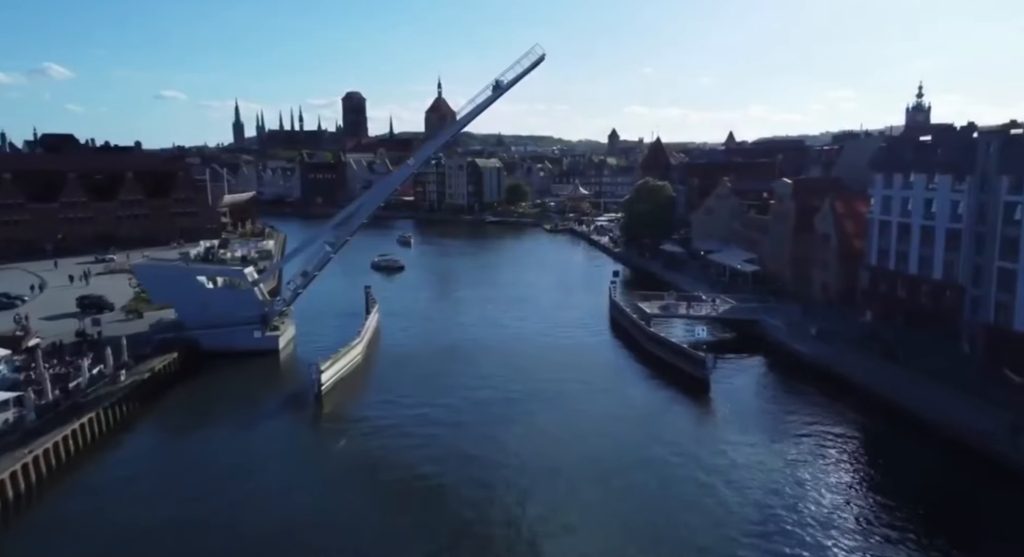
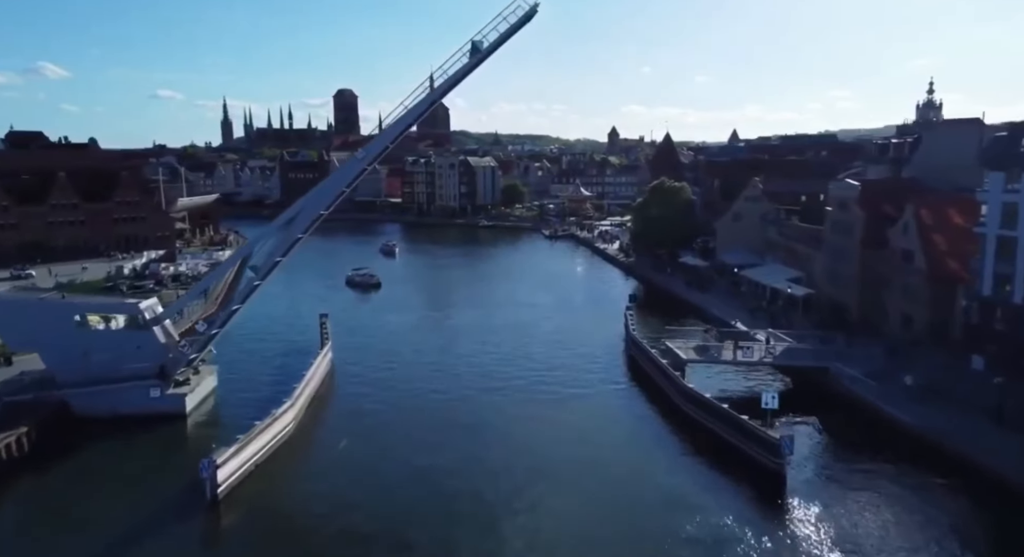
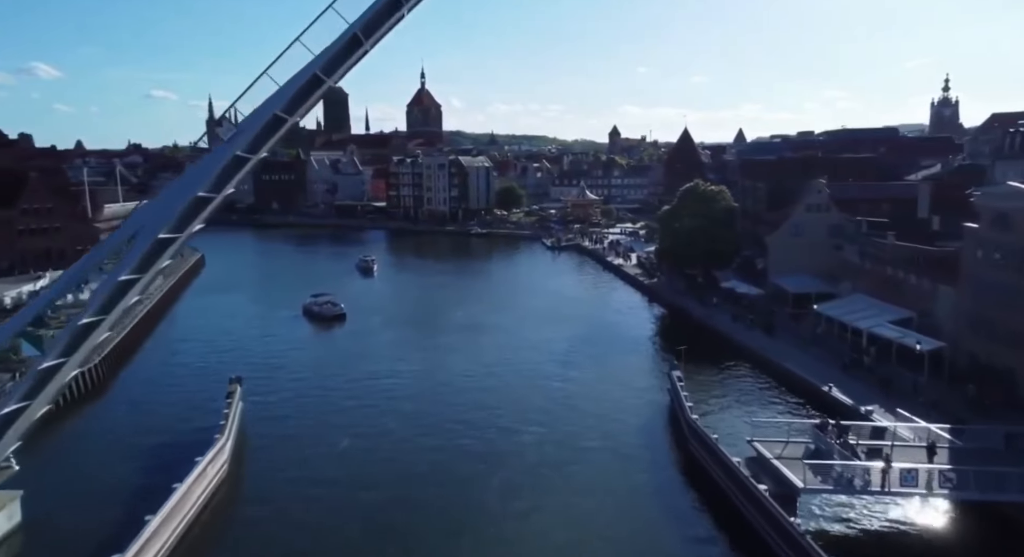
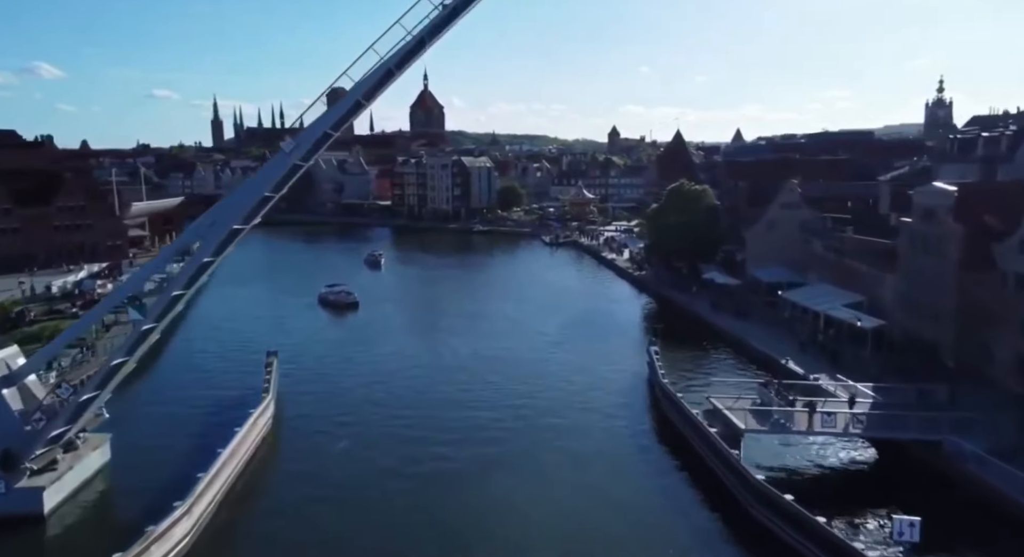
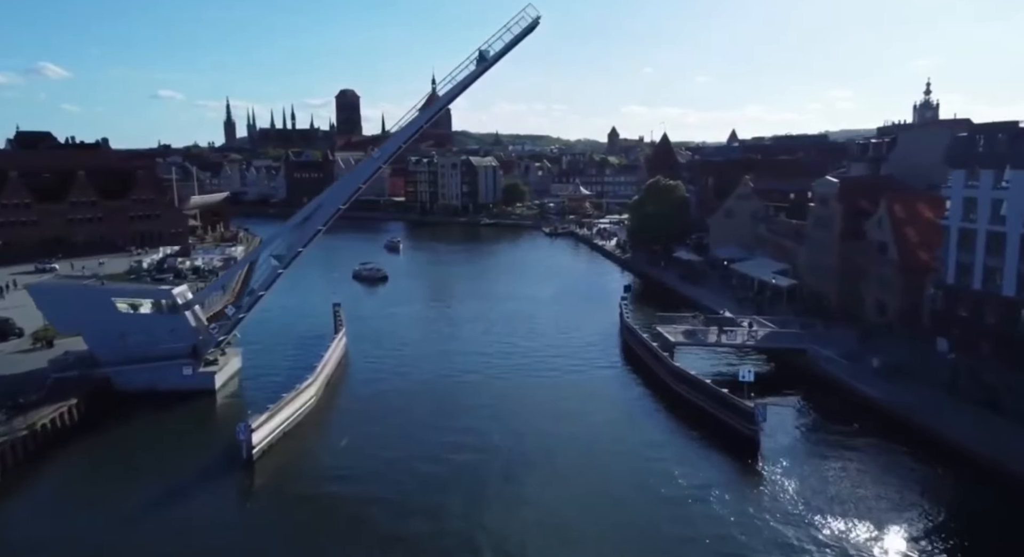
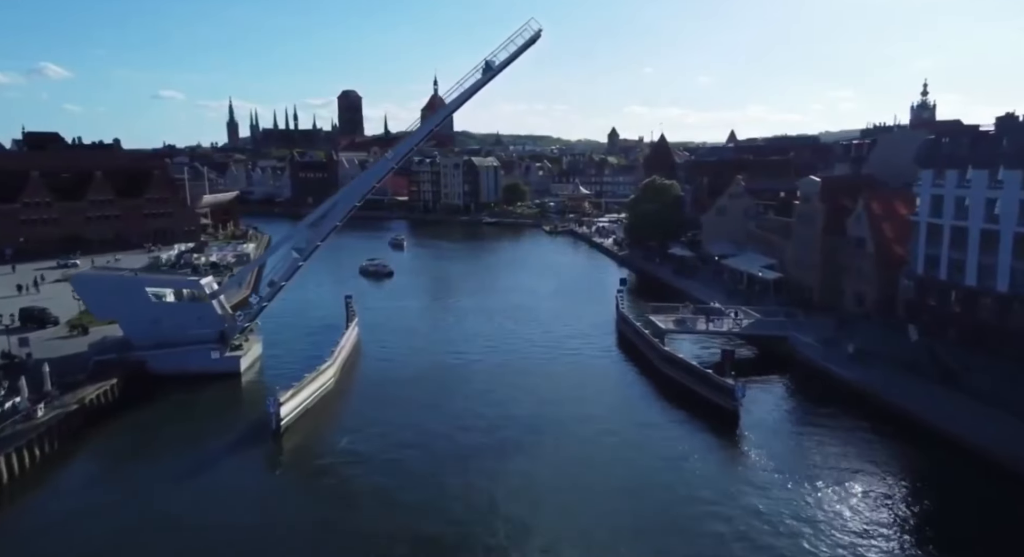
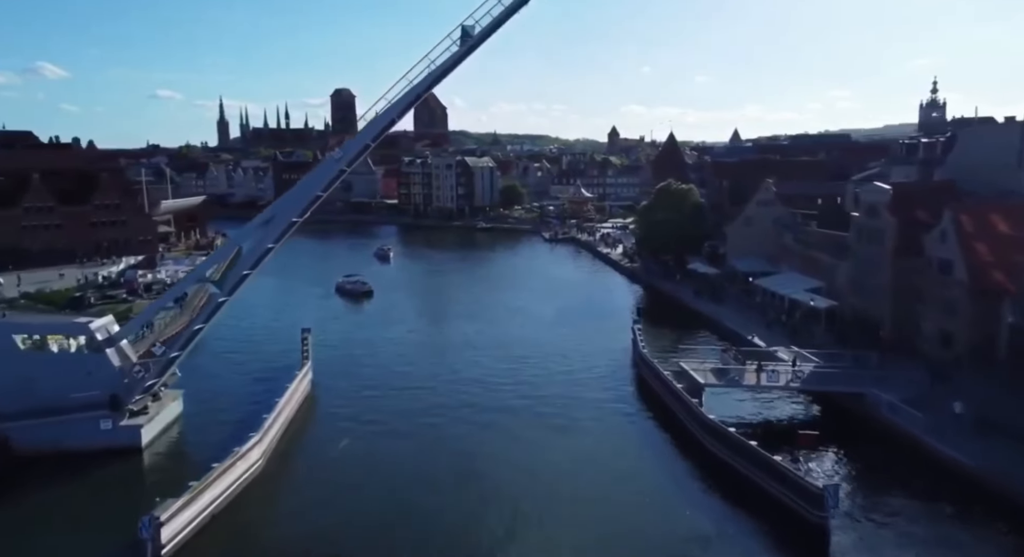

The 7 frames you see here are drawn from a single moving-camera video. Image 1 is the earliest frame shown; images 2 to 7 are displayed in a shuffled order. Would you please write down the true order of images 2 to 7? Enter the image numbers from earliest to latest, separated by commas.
6, 5, 2, 7, 4, 3
